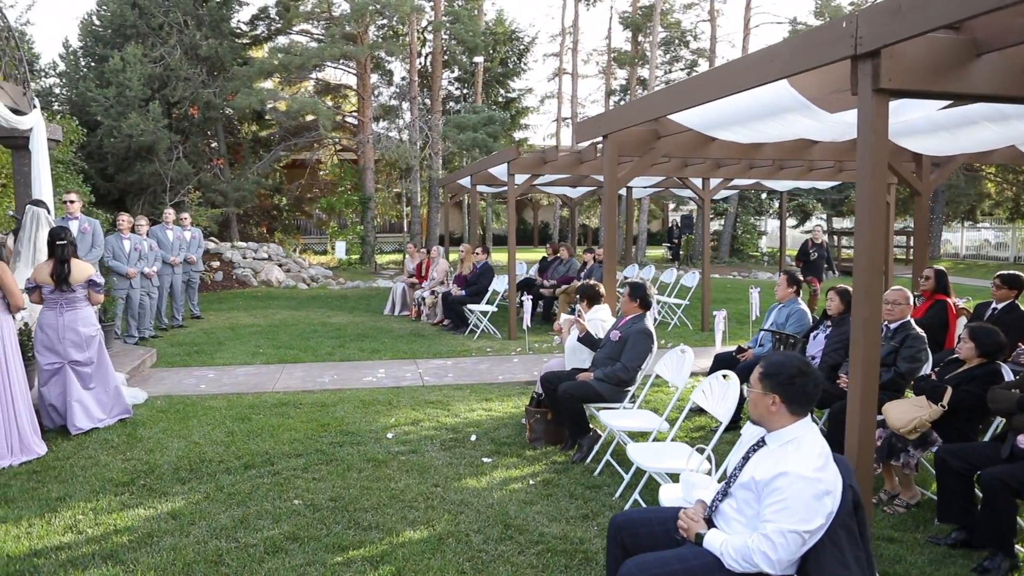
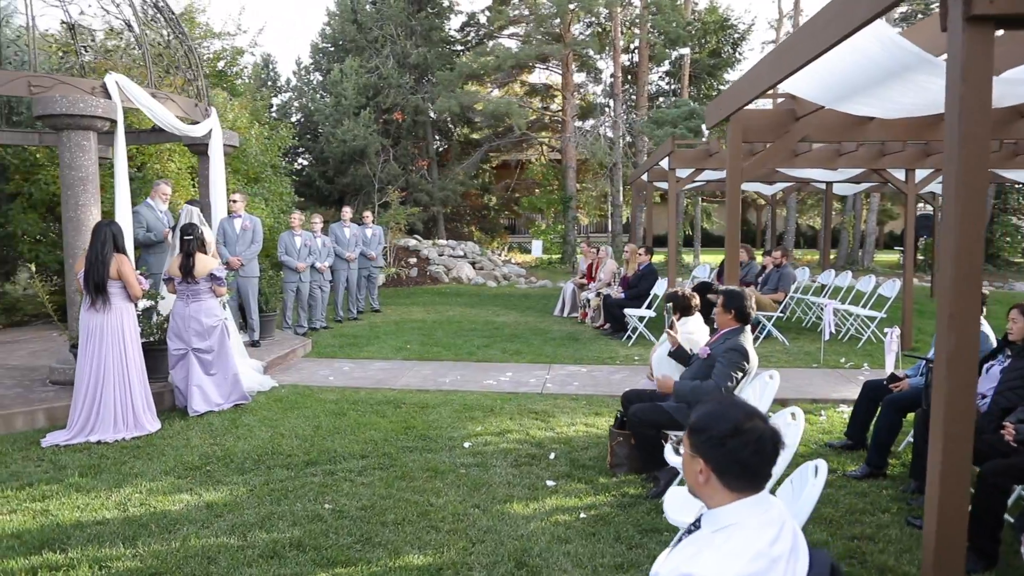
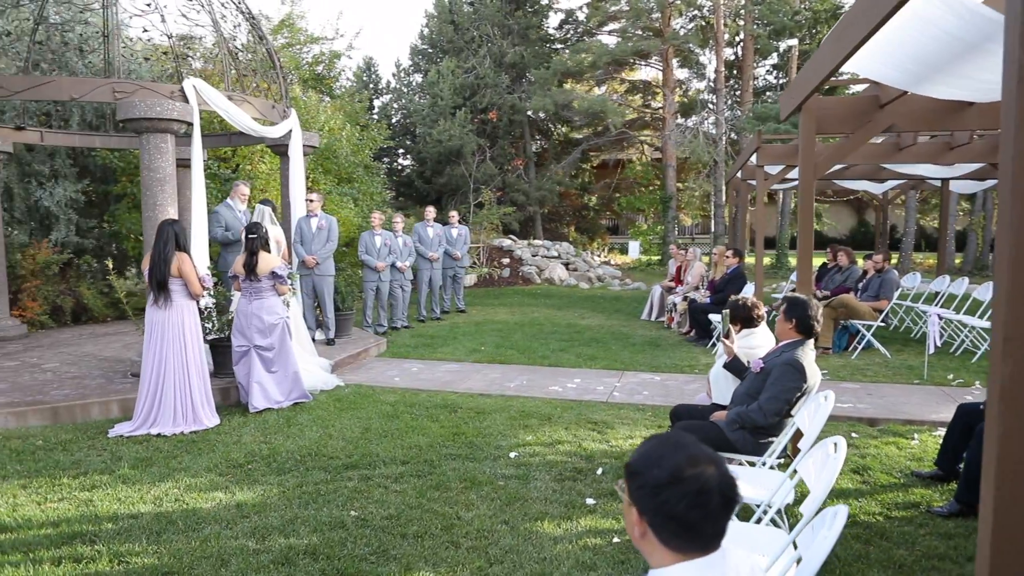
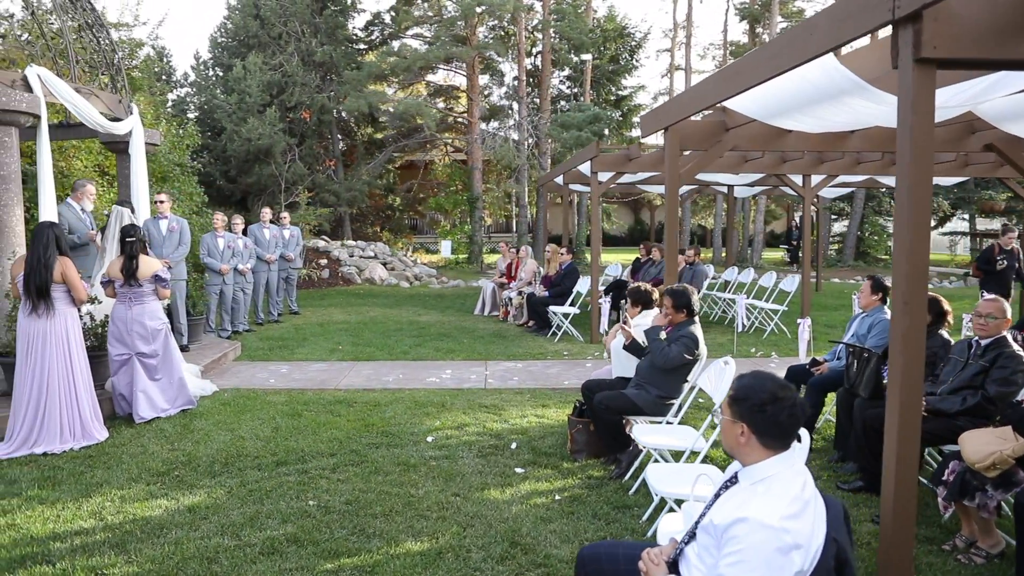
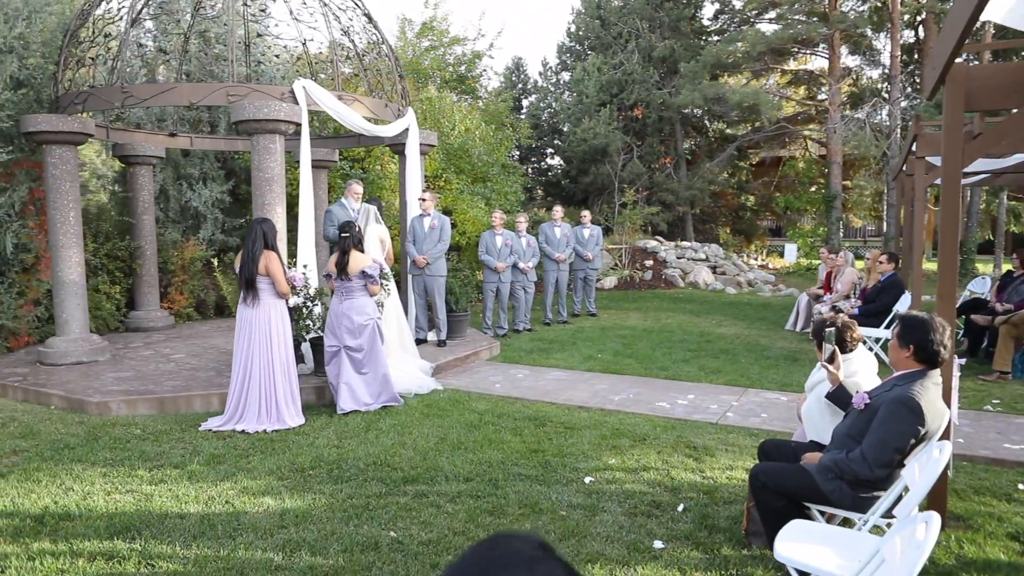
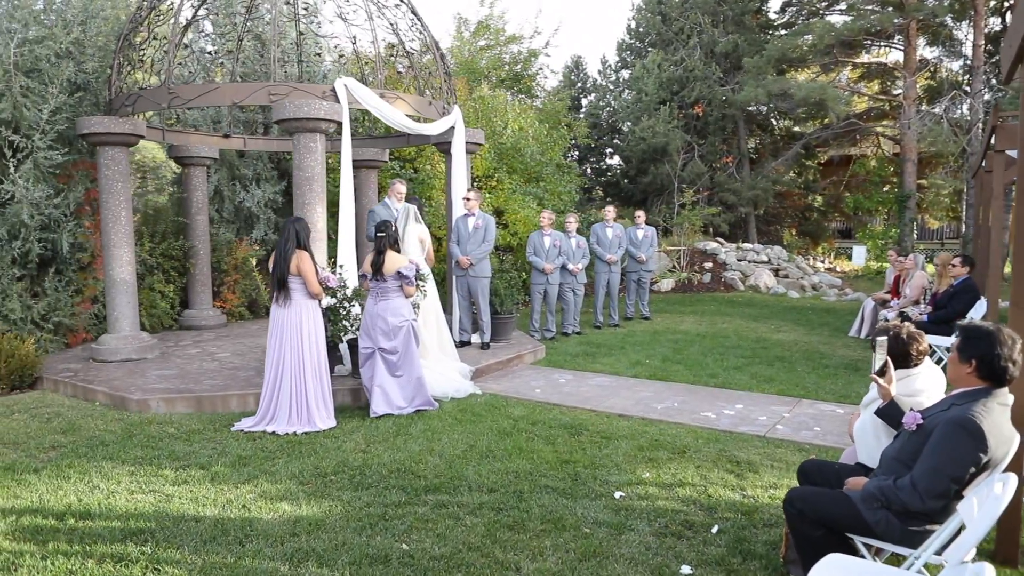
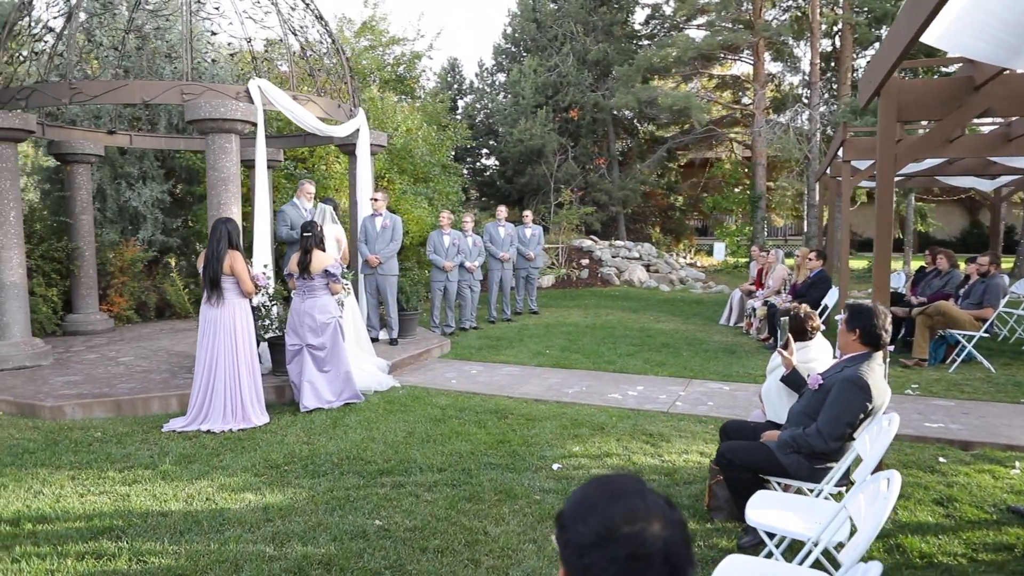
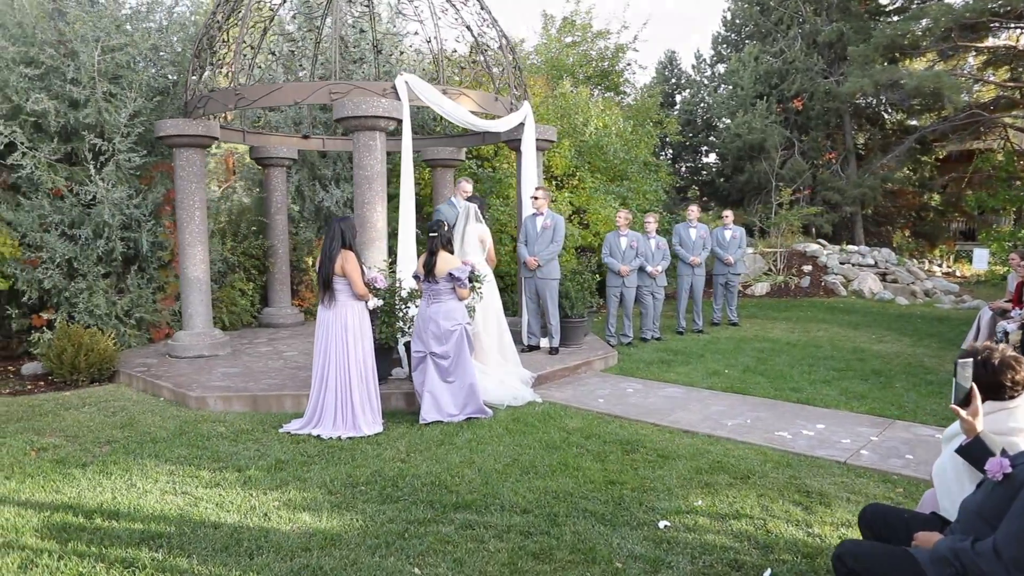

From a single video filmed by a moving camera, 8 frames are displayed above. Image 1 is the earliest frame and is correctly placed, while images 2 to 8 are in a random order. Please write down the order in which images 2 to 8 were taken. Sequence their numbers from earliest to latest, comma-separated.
4, 2, 3, 7, 5, 6, 8
